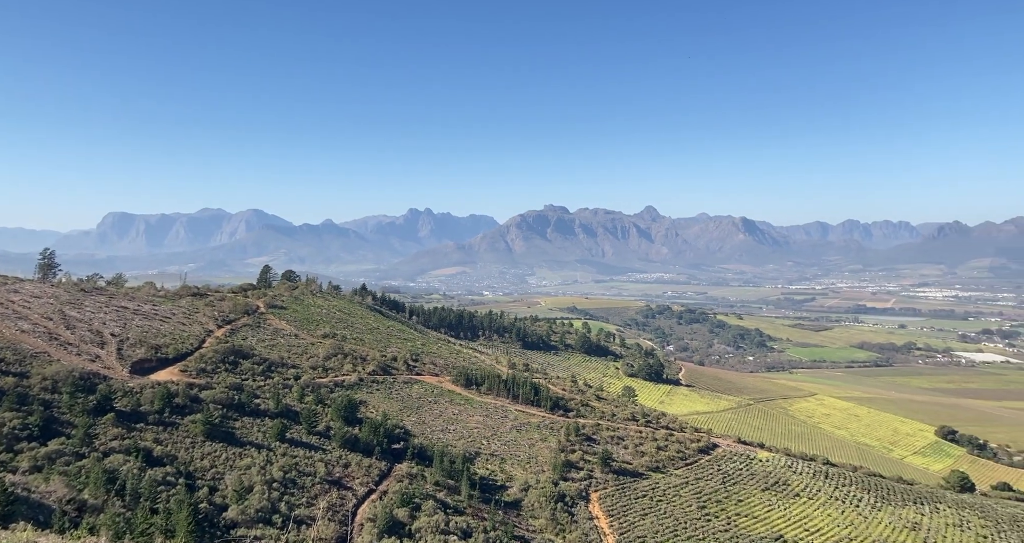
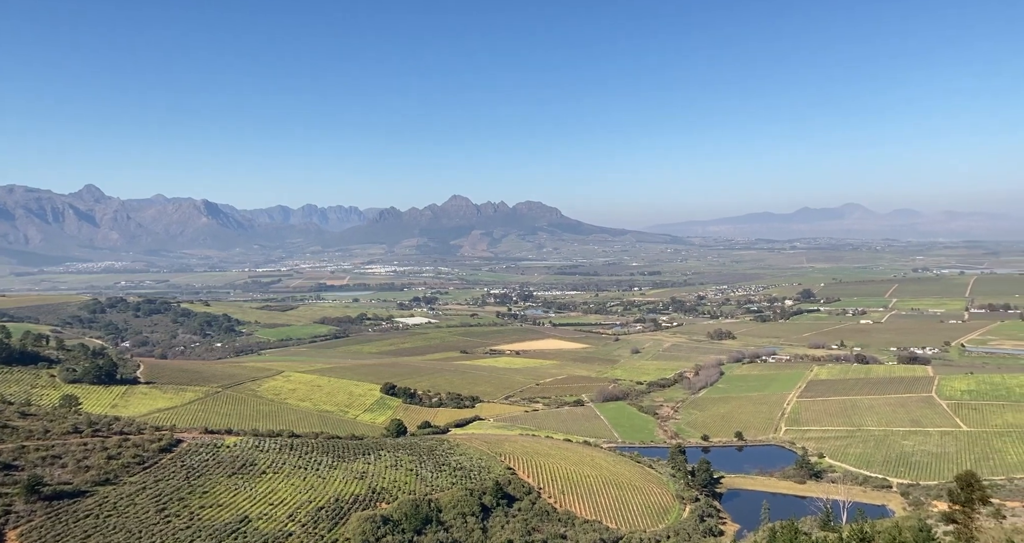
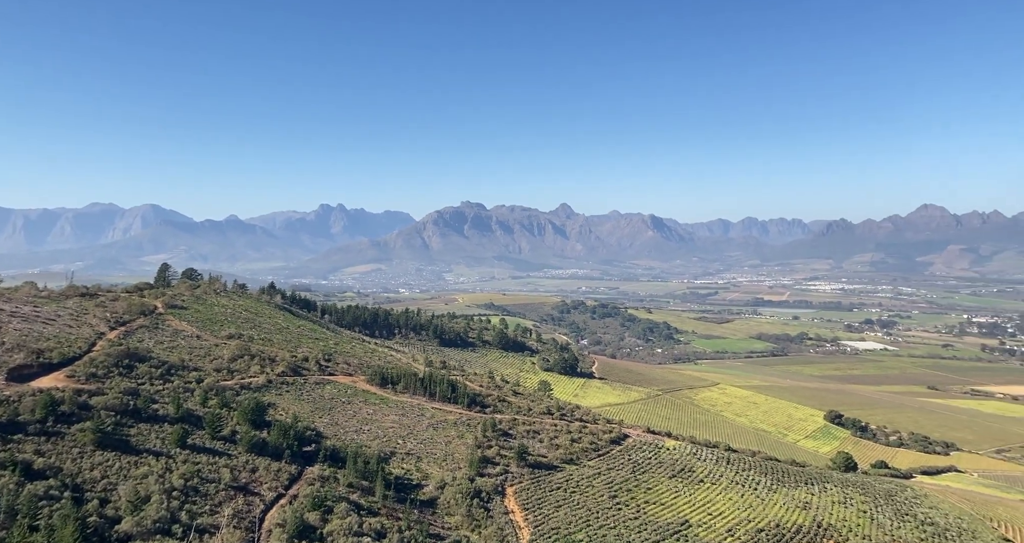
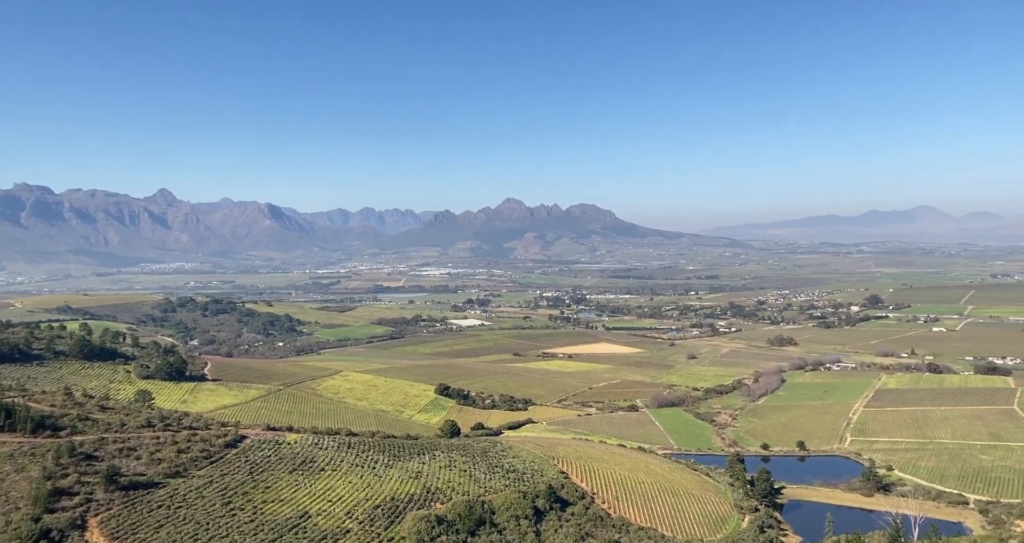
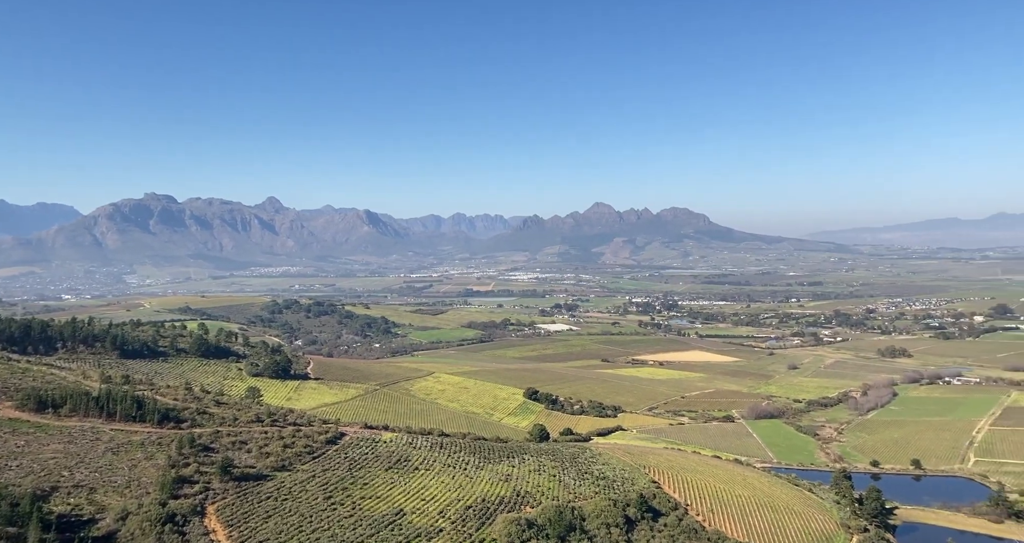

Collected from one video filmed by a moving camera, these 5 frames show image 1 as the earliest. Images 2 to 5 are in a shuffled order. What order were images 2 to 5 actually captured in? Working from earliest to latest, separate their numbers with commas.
3, 5, 4, 2
